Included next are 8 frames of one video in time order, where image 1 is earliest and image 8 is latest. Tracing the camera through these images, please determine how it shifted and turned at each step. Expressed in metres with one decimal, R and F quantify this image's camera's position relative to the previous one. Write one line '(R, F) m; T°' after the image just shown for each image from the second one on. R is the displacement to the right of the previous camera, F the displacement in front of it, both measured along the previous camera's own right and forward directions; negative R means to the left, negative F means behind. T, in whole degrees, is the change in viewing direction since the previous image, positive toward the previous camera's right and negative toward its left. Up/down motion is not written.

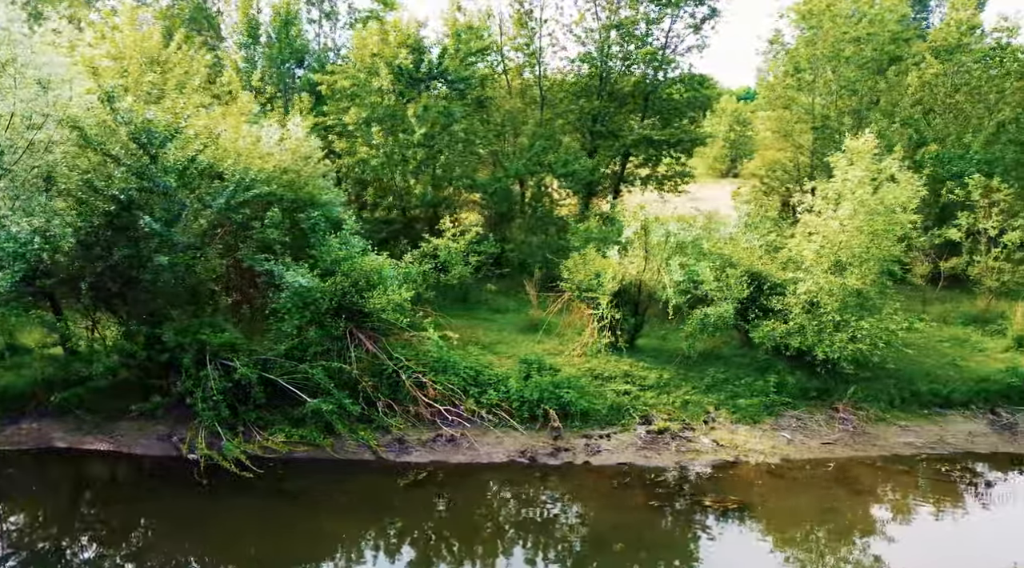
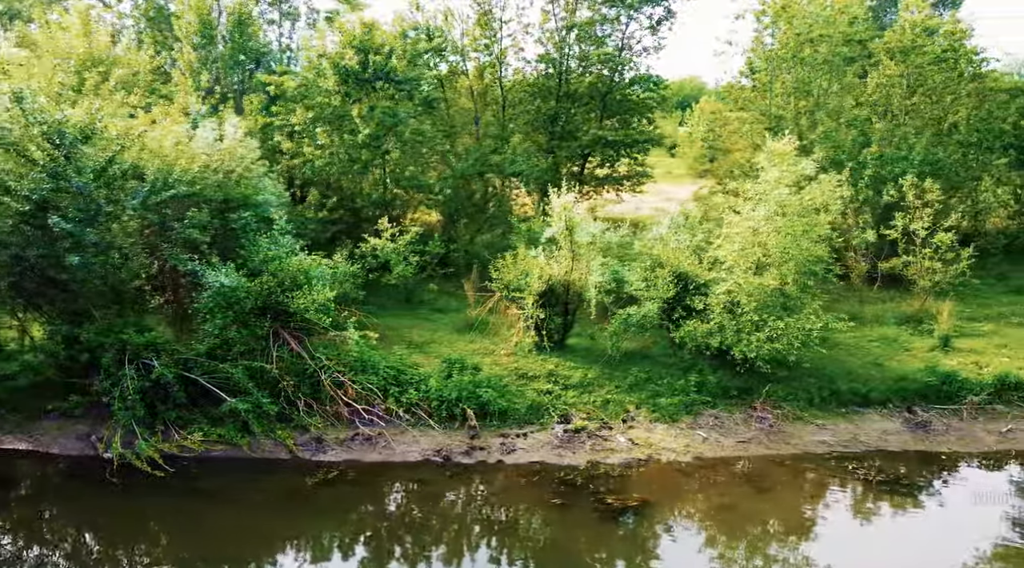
(+1.6, -0.1) m; 0°
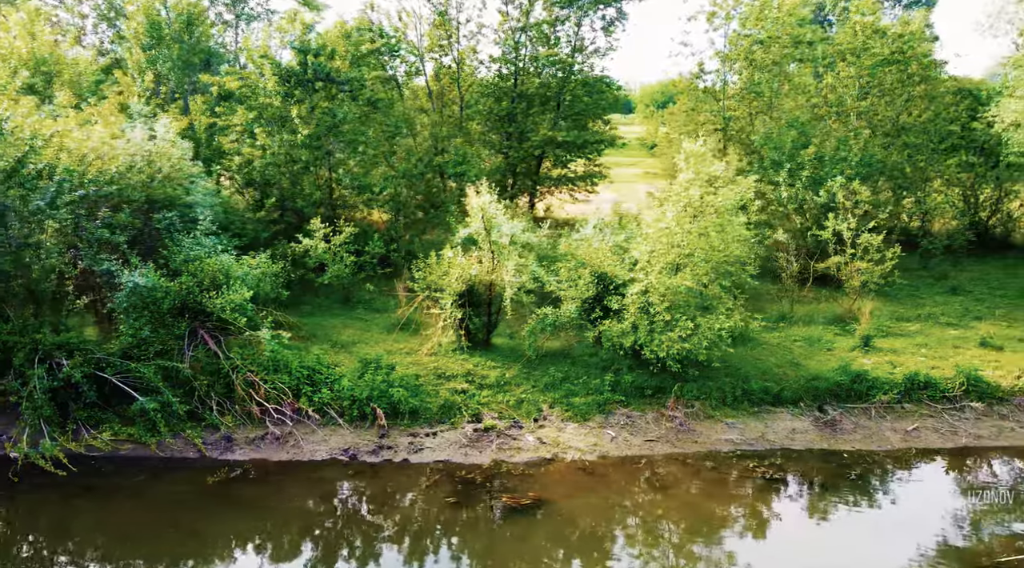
(+1.7, -0.1) m; 0°
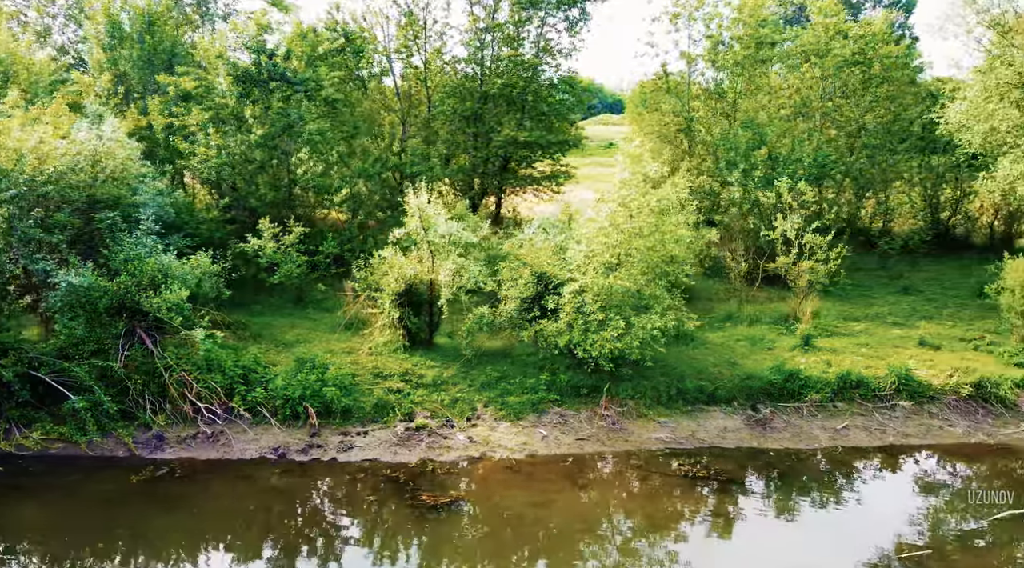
(+1.3, -0.1) m; 0°
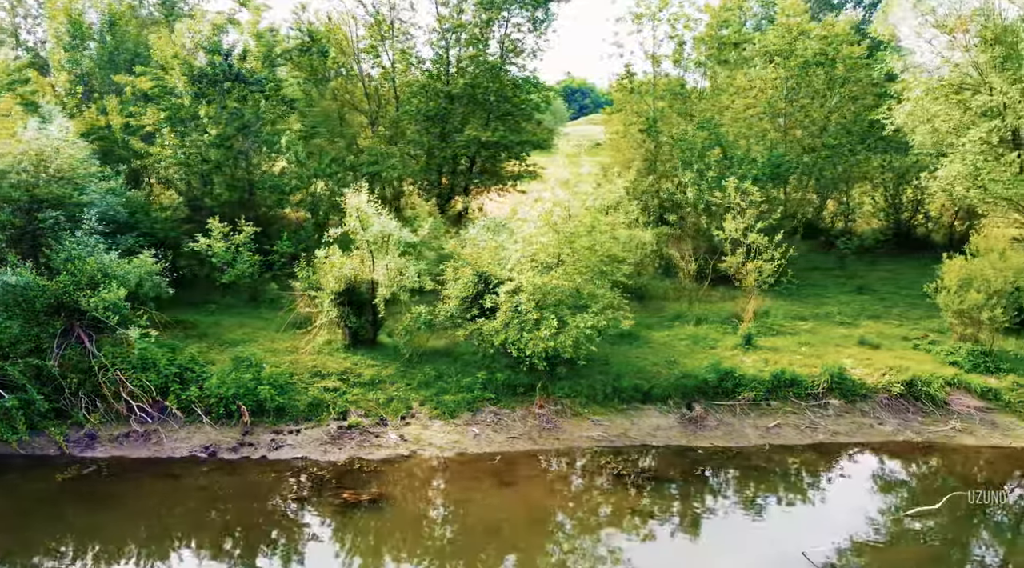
(+1.3, -0.1) m; 0°
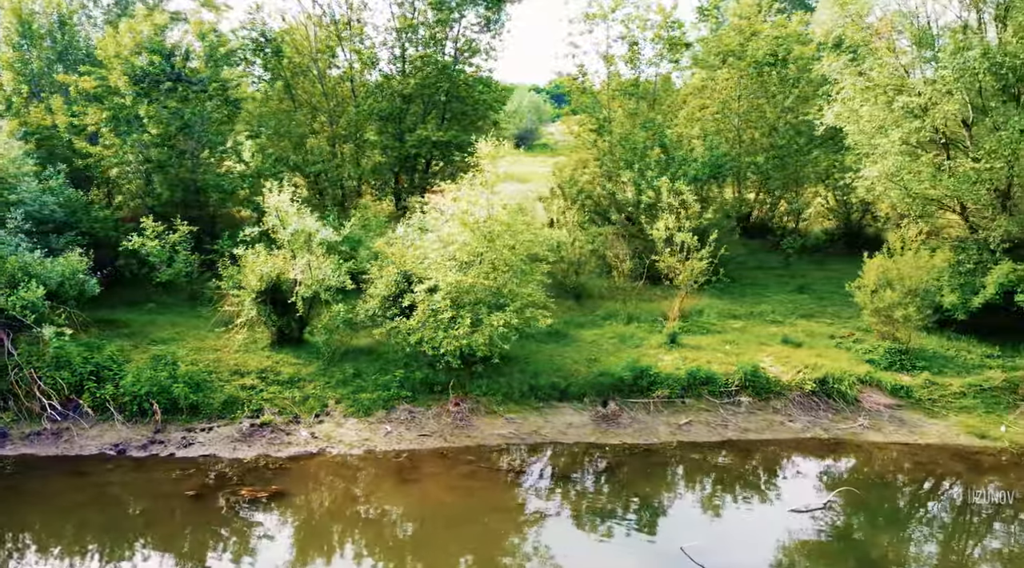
(+1.8, -0.1) m; 0°
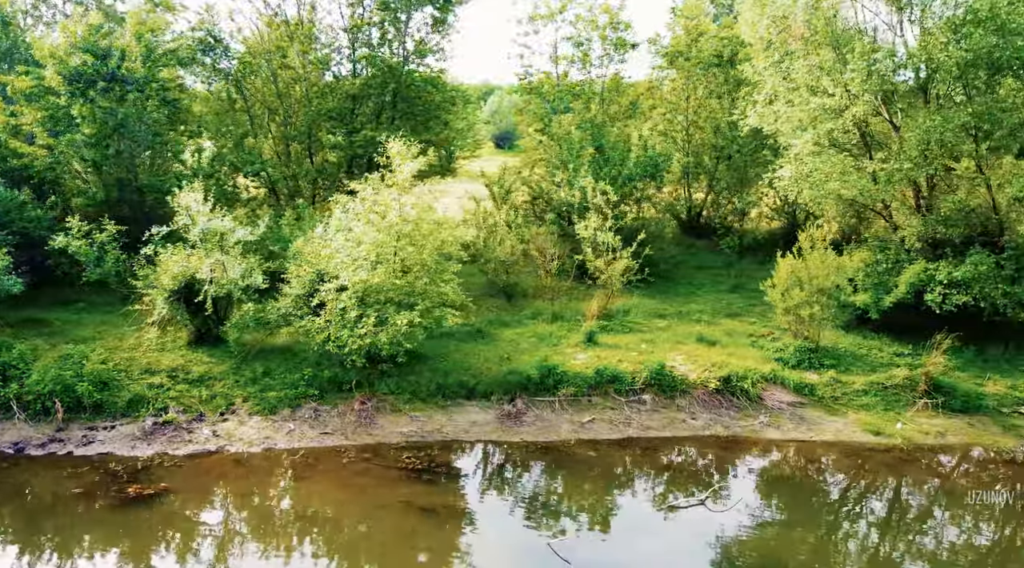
(+2.0, -0.1) m; 0°
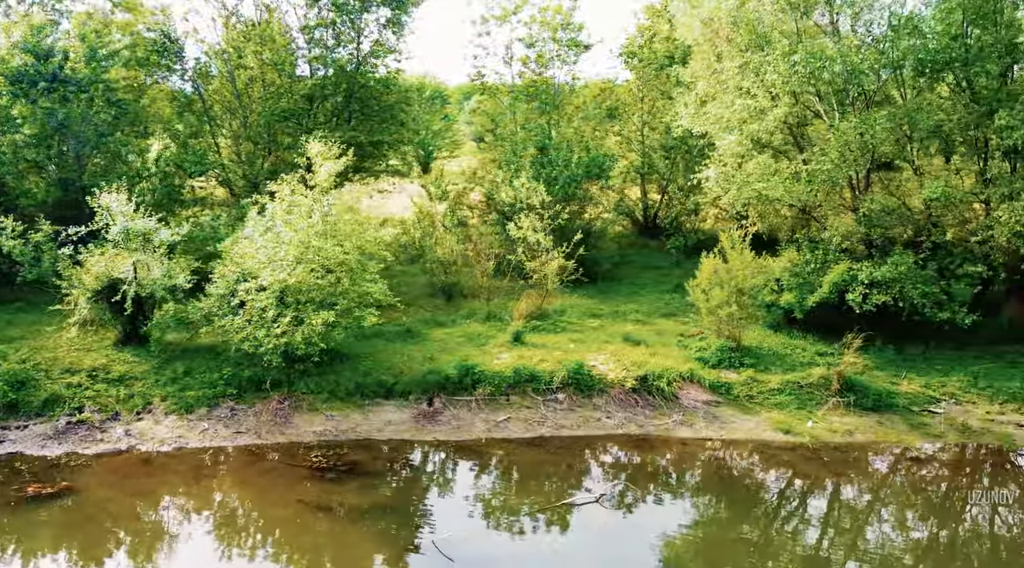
(+1.8, -0.1) m; 0°
